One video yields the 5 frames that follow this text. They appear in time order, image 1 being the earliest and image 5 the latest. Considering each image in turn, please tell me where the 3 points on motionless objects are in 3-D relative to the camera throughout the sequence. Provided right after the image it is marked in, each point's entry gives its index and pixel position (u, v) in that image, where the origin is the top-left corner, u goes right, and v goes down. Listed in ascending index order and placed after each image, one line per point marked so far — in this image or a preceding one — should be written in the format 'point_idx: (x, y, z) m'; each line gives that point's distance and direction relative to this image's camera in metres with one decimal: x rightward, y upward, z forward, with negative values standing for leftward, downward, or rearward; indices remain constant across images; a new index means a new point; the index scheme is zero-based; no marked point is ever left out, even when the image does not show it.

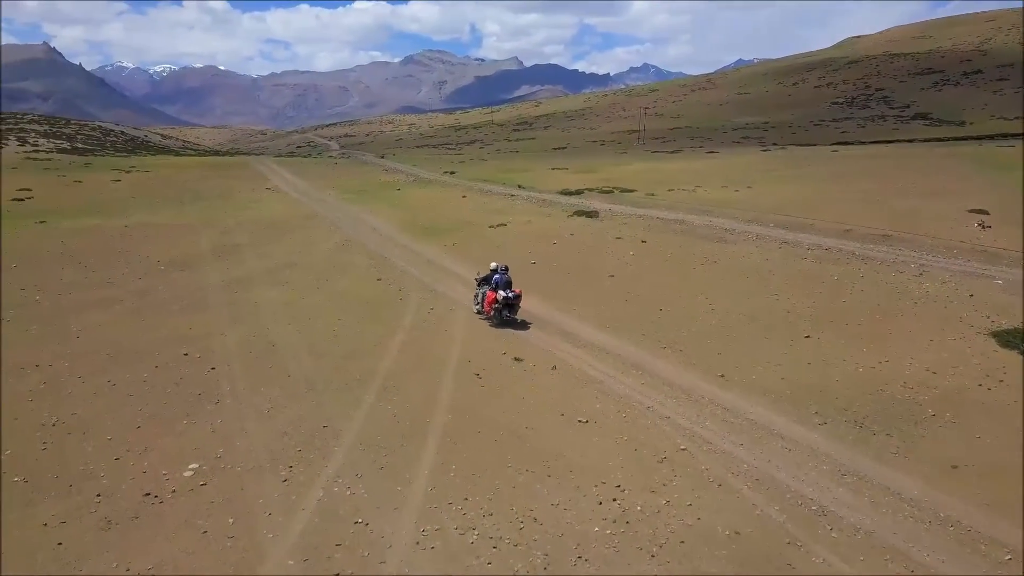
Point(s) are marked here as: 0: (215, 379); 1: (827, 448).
0: (-5.5, -1.7, +14.5) m
1: (+4.7, -2.4, +11.9) m
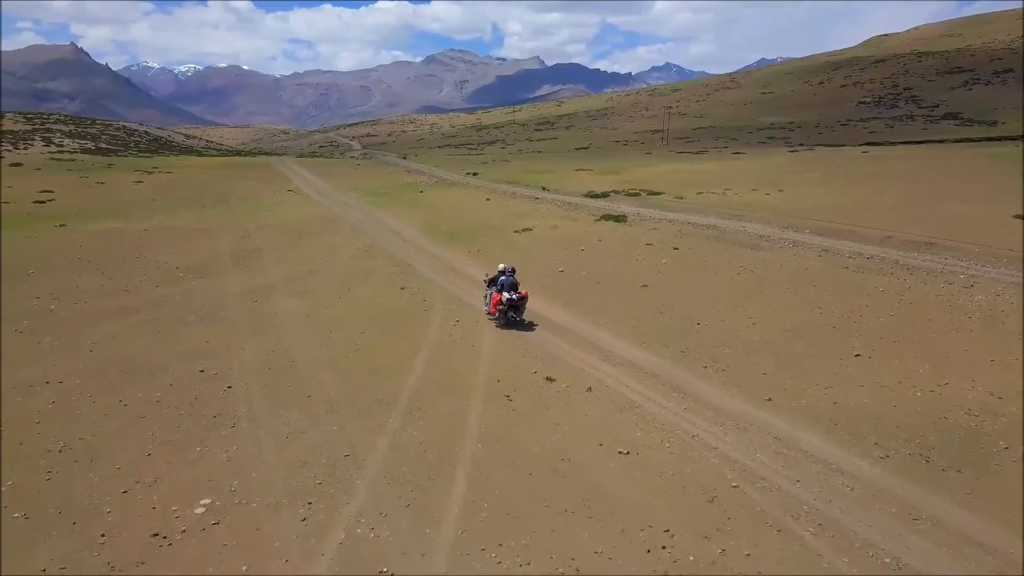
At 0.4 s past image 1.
0: (-4.9, -1.9, +13.8) m
1: (+5.2, -2.7, +10.9) m
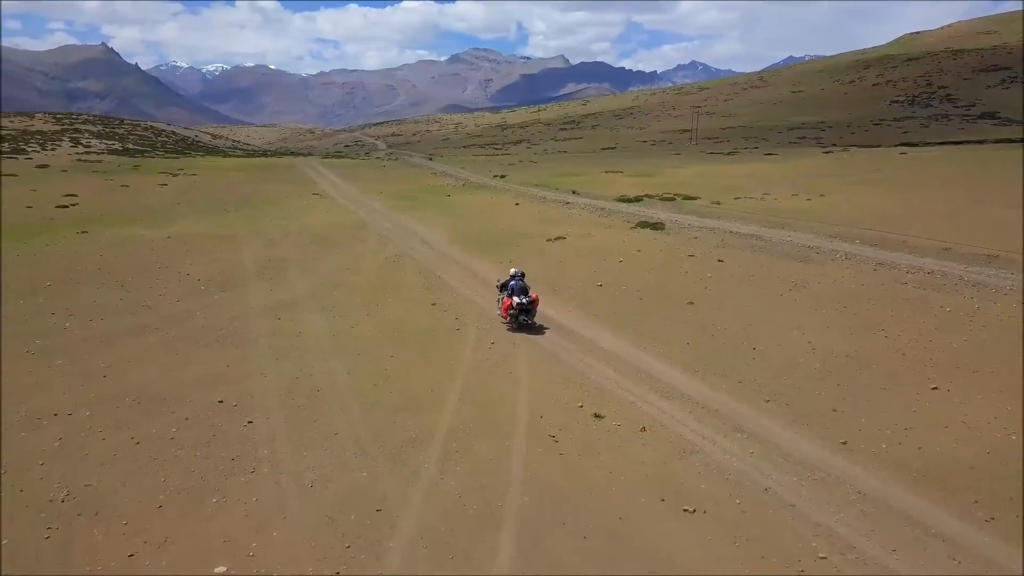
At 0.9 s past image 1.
0: (-4.1, -2.4, +12.6) m
1: (+5.9, -3.2, +9.4) m
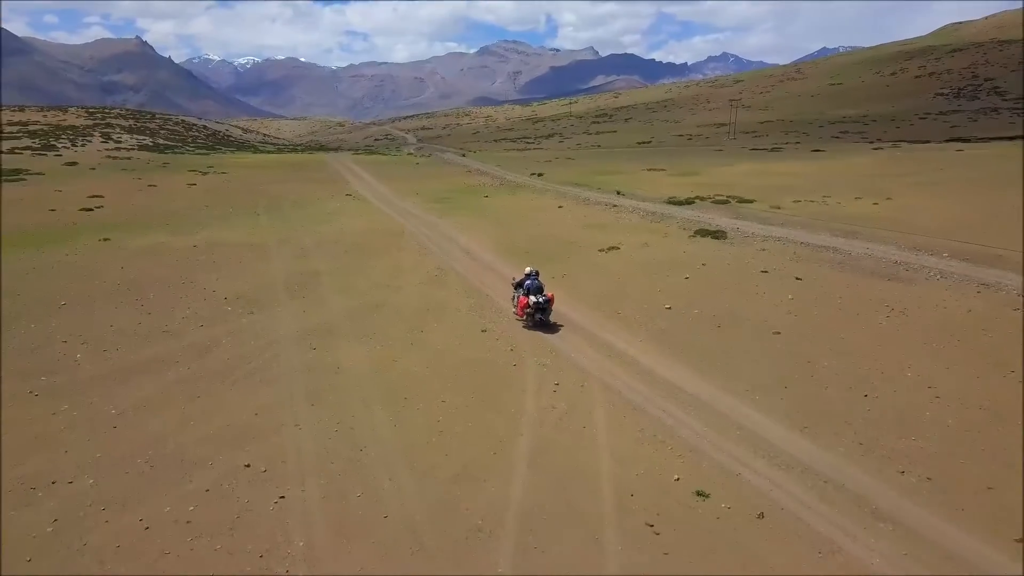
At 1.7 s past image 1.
0: (-3.0, -3.1, +10.4) m
1: (+6.9, -4.0, +6.8) m
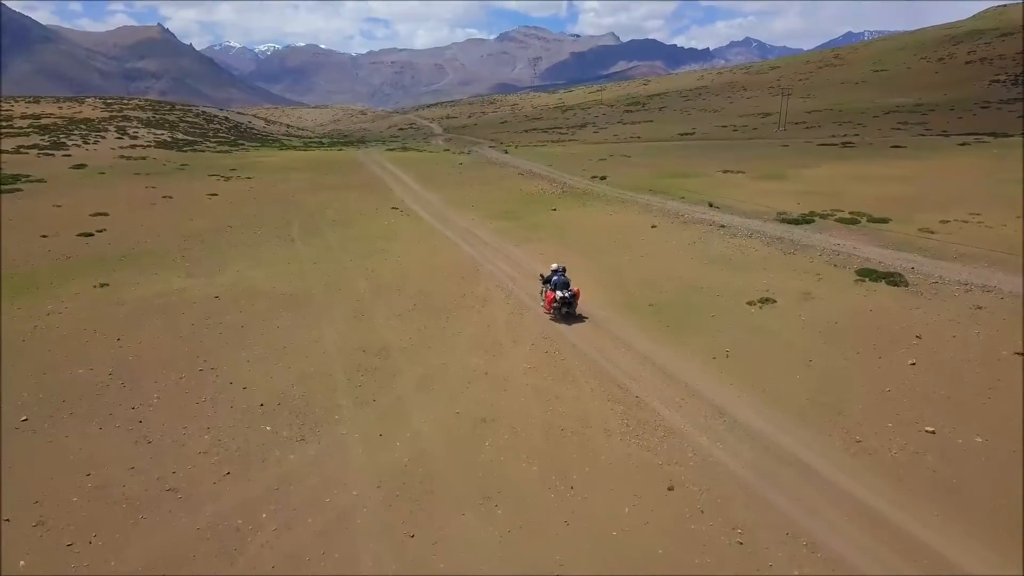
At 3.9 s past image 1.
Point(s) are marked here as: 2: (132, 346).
0: (-0.1, -5.2, +3.4) m
1: (+9.7, -6.2, -0.4) m
2: (-8.7, -1.3, +18.2) m
